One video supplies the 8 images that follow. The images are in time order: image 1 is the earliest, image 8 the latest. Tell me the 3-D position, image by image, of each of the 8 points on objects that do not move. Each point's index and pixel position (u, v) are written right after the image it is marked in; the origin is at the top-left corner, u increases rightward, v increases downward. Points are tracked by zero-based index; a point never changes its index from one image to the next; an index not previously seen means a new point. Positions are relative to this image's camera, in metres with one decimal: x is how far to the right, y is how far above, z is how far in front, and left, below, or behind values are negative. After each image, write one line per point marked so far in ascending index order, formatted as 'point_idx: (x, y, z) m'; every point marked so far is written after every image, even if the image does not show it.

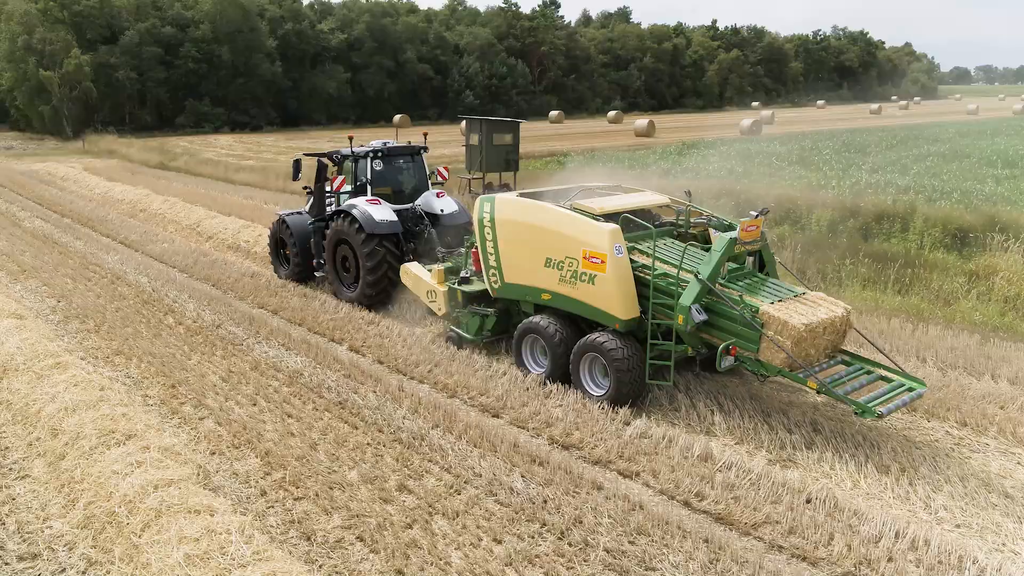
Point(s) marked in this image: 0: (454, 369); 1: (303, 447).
0: (-0.4, -0.6, +5.7) m
1: (-1.1, -0.9, +4.5) m
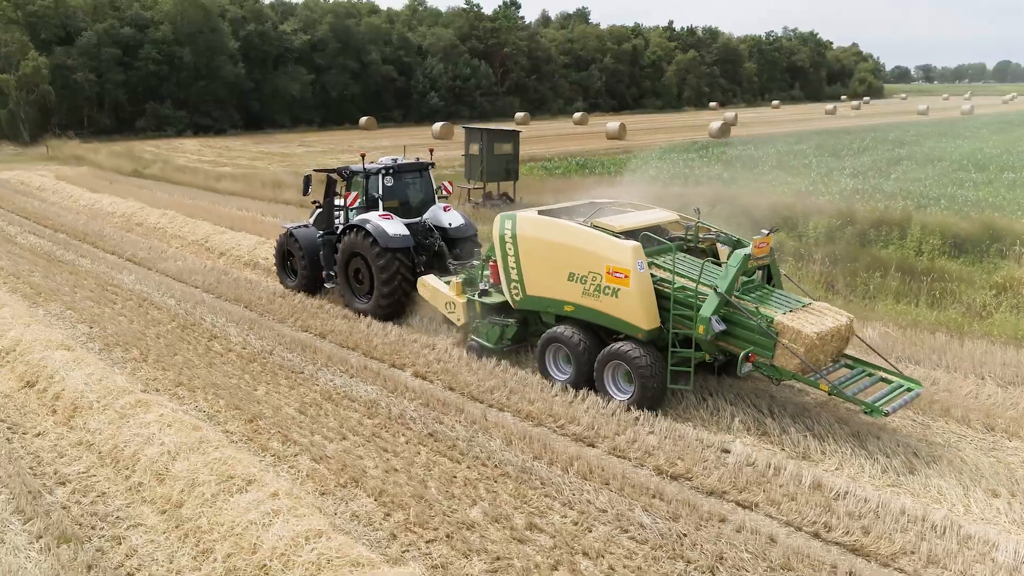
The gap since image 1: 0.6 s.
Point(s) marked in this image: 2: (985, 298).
0: (+0.1, -0.7, +5.7) m
1: (-0.5, -1.0, +4.5) m
2: (+4.3, -0.1, +7.7) m
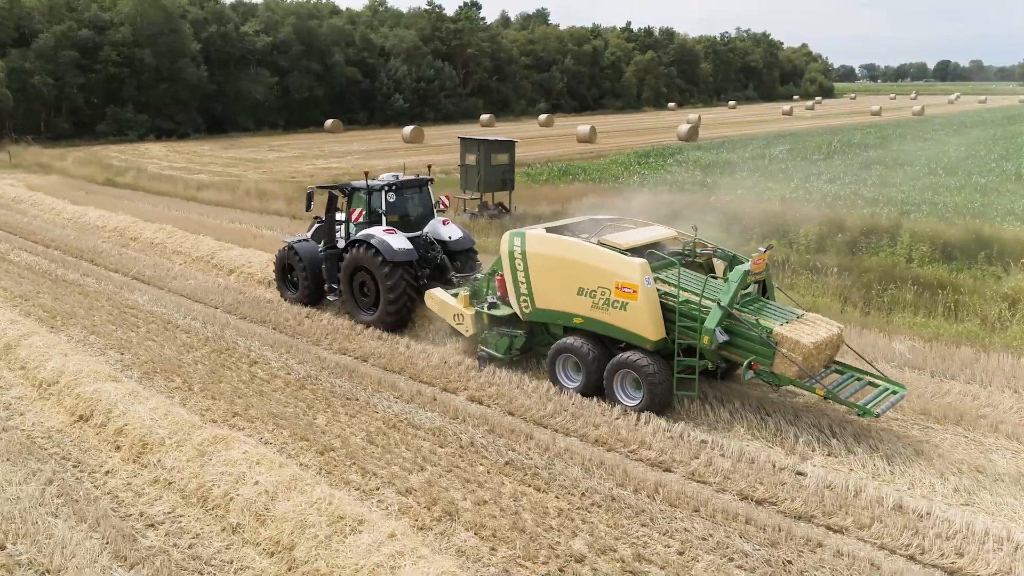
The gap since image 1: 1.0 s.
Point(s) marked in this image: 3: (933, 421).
0: (+0.5, -0.9, +5.8) m
1: (0.0, -1.2, +4.5) m
2: (+4.7, -0.2, +8.1) m
3: (+2.9, -0.9, +5.8) m
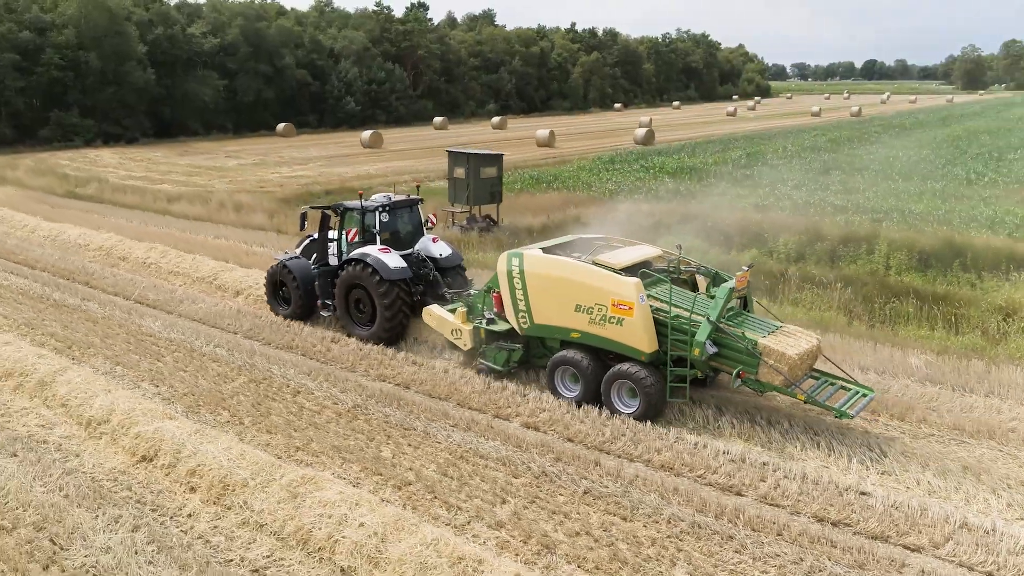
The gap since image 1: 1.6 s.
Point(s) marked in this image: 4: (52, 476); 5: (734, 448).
0: (+1.0, -1.1, +6.0) m
1: (+0.5, -1.4, +4.7) m
2: (+4.9, -0.3, +8.6) m
3: (+3.3, -1.1, +6.1) m
4: (-3.1, -1.2, +5.6) m
5: (+1.6, -1.1, +5.9) m
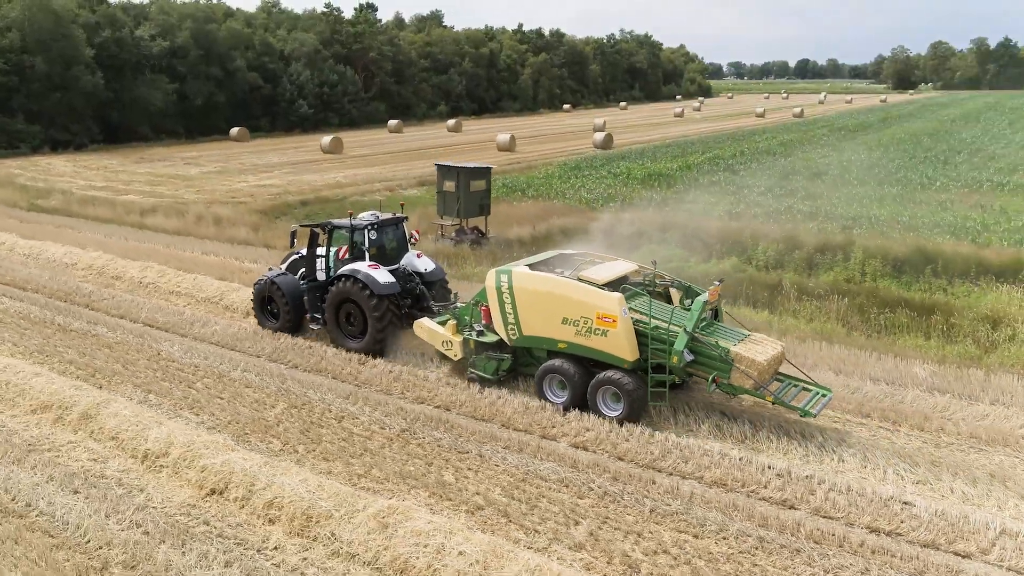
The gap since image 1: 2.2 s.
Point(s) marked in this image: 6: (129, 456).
0: (+1.4, -1.3, +6.3) m
1: (+1.0, -1.6, +5.0) m
2: (+5.1, -0.5, +9.1) m
3: (+3.7, -1.2, +6.6) m
4: (-2.6, -1.5, +5.6) m
5: (+2.0, -1.3, +6.3) m
6: (-2.9, -1.3, +6.4) m
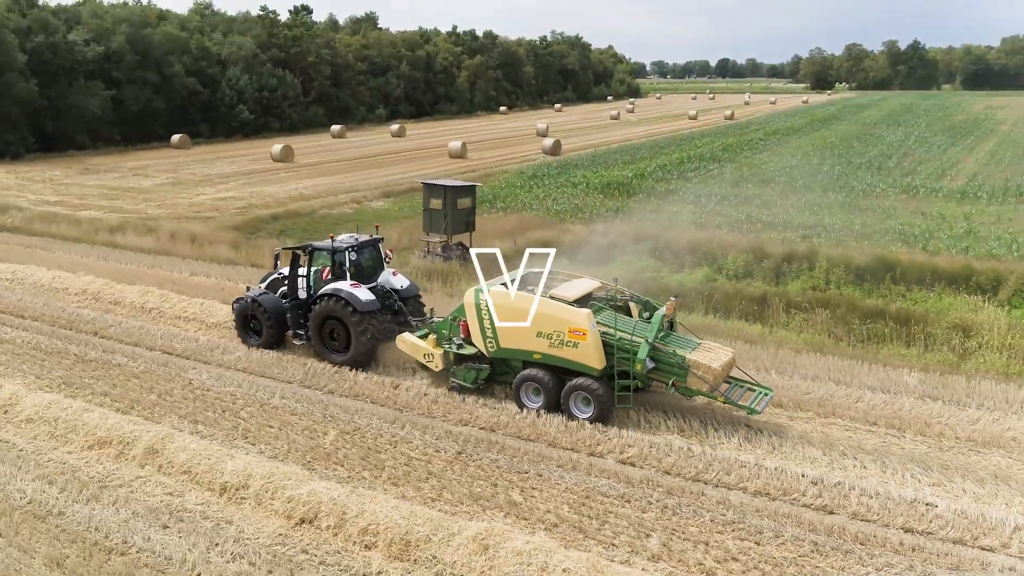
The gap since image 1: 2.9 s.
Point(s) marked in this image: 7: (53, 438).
0: (+1.9, -1.5, +7.0) m
1: (+1.6, -1.9, +5.6) m
2: (+5.3, -0.6, +10.1) m
3: (+4.2, -1.4, +7.5) m
4: (-2.1, -1.8, +5.9) m
5: (+2.4, -1.5, +6.9) m
6: (-2.4, -1.6, +6.7) m
7: (-4.2, -1.4, +7.6) m
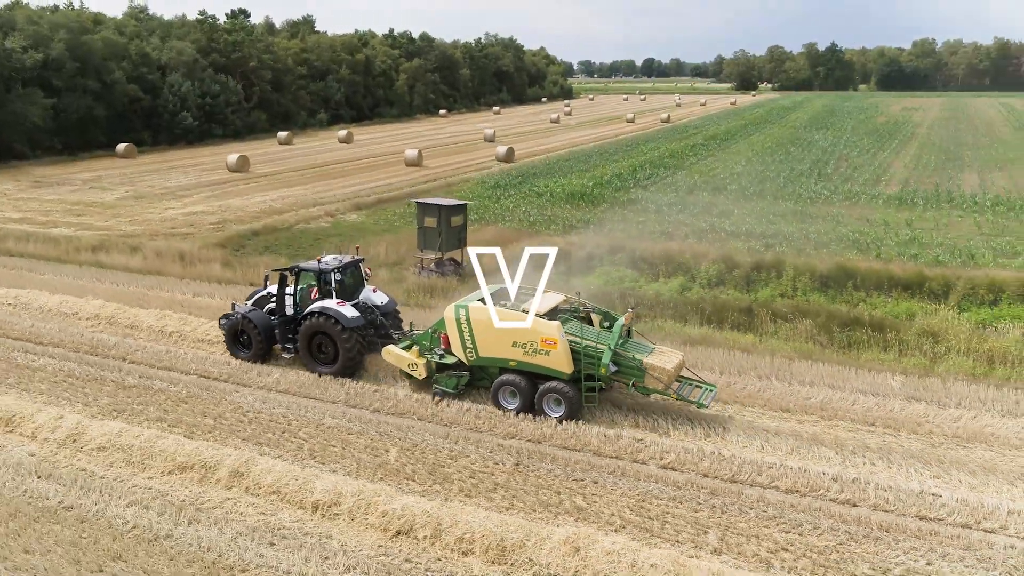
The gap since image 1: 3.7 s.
0: (+2.4, -1.7, +7.9) m
1: (+2.3, -2.1, +6.6) m
2: (+5.6, -0.7, +11.3) m
3: (+4.6, -1.6, +8.6) m
4: (-1.4, -2.1, +6.6) m
5: (+3.0, -1.7, +8.0) m
6: (-1.8, -1.9, +7.3) m
7: (-3.7, -1.7, +8.1) m
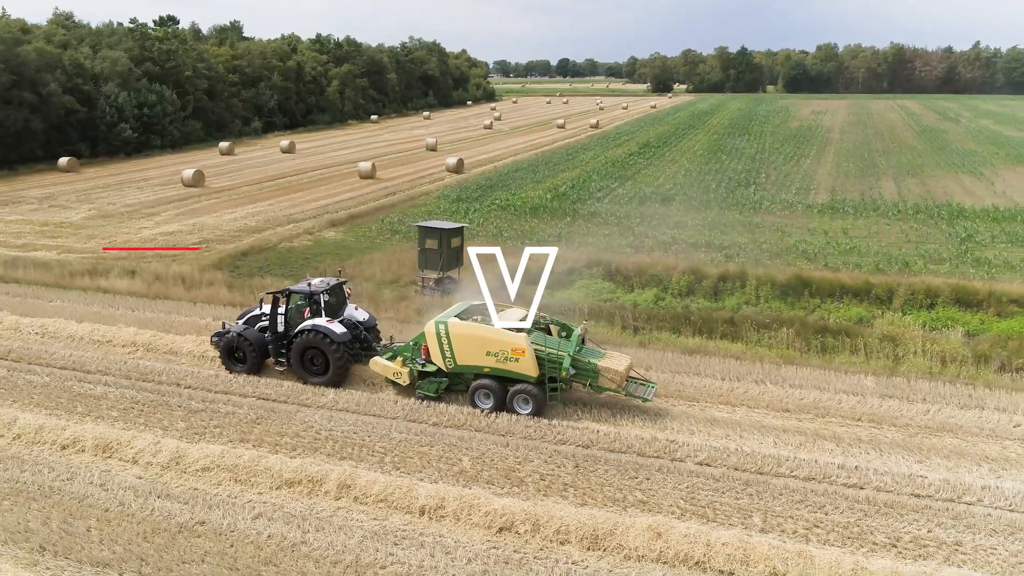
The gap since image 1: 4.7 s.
0: (+3.1, -2.0, +9.5) m
1: (+3.1, -2.4, +8.2) m
2: (+5.9, -0.9, +13.2) m
3: (+5.3, -1.8, +10.4) m
4: (-0.6, -2.5, +7.8) m
5: (+3.7, -2.0, +9.6) m
6: (-1.1, -2.3, +8.5) m
7: (-3.0, -2.1, +9.1) m
